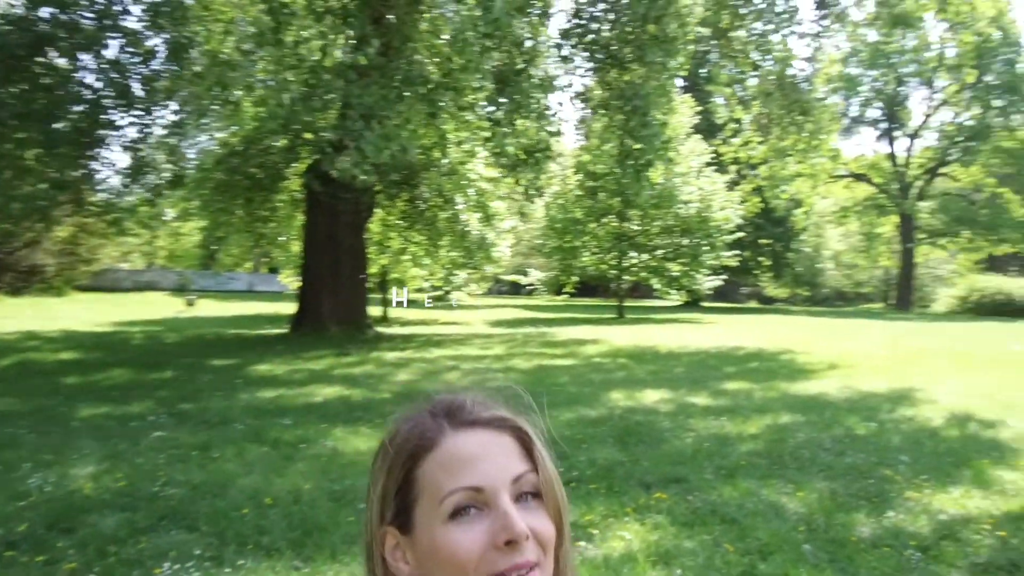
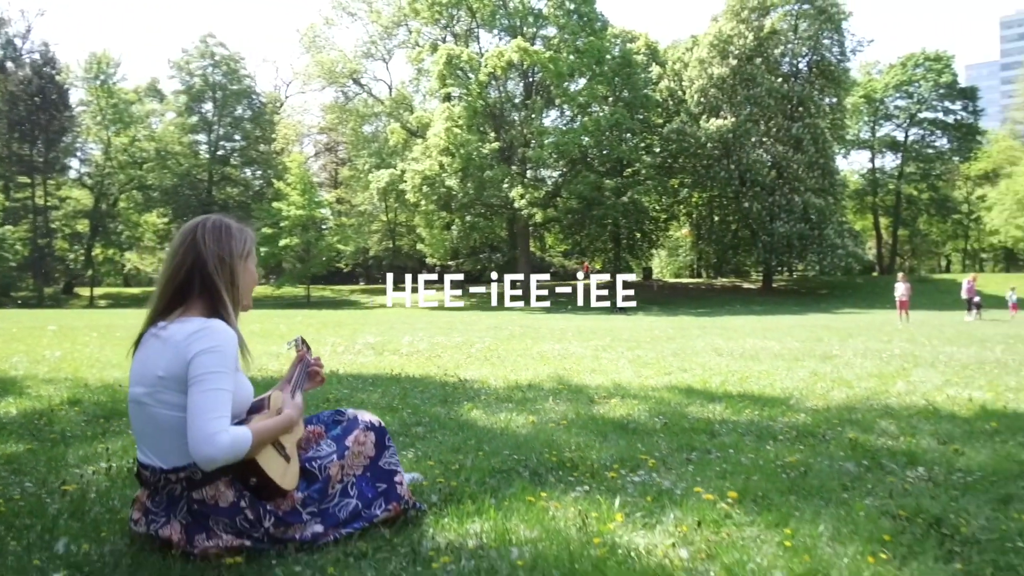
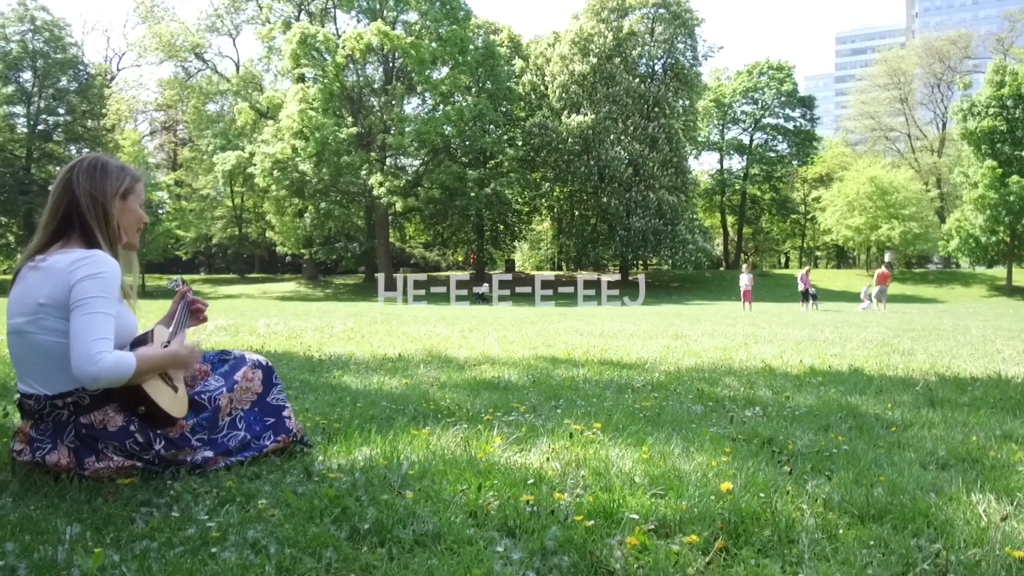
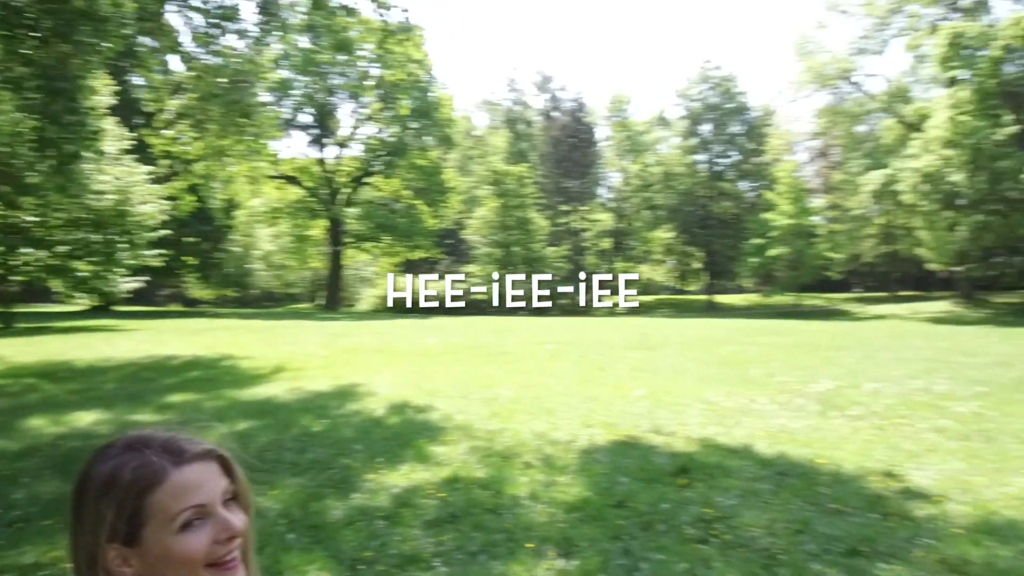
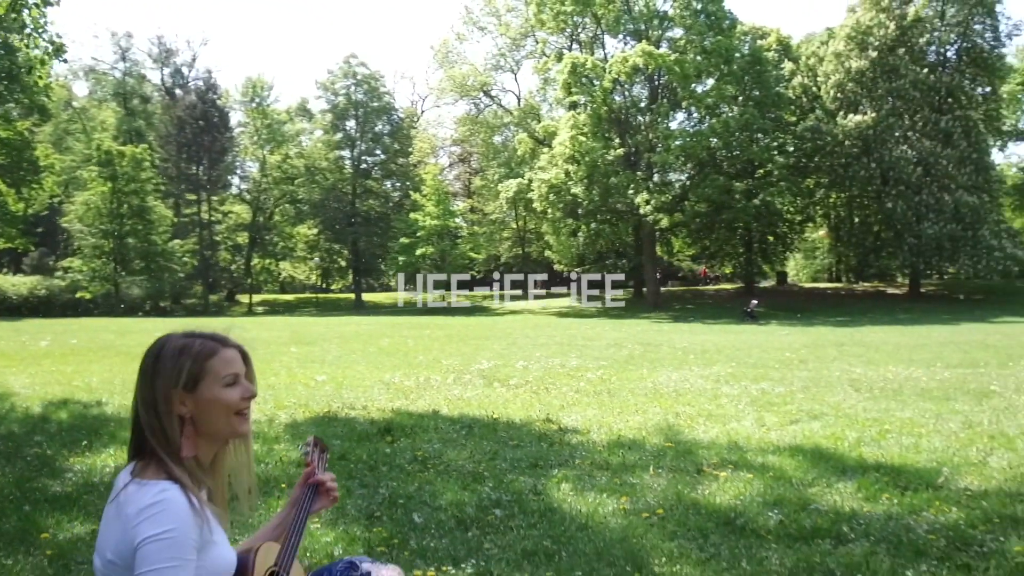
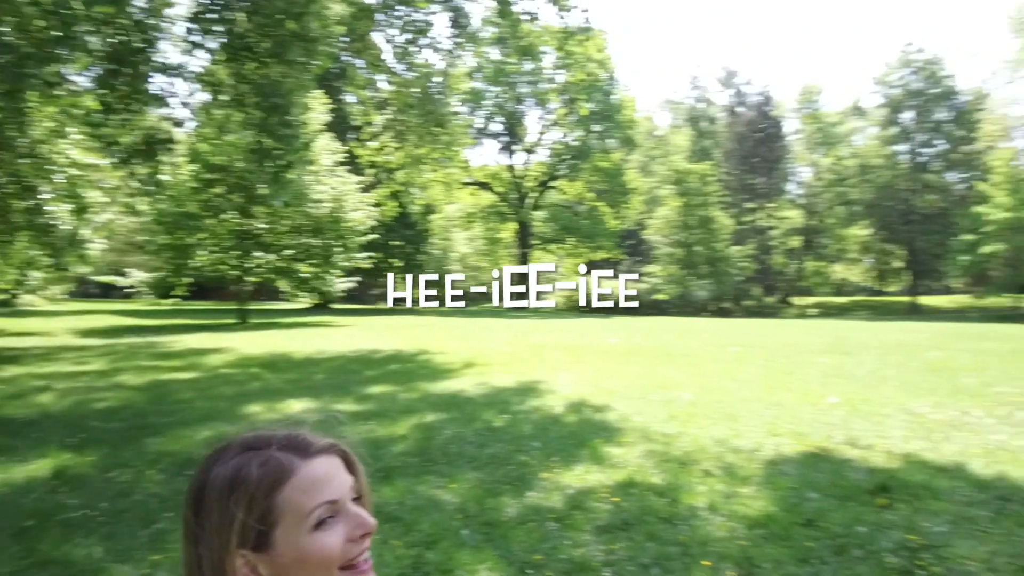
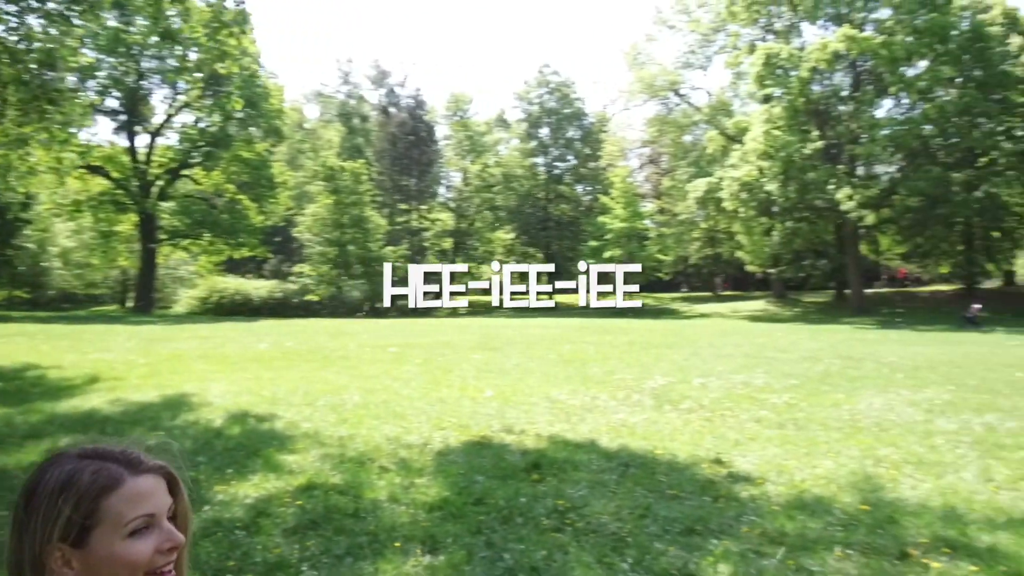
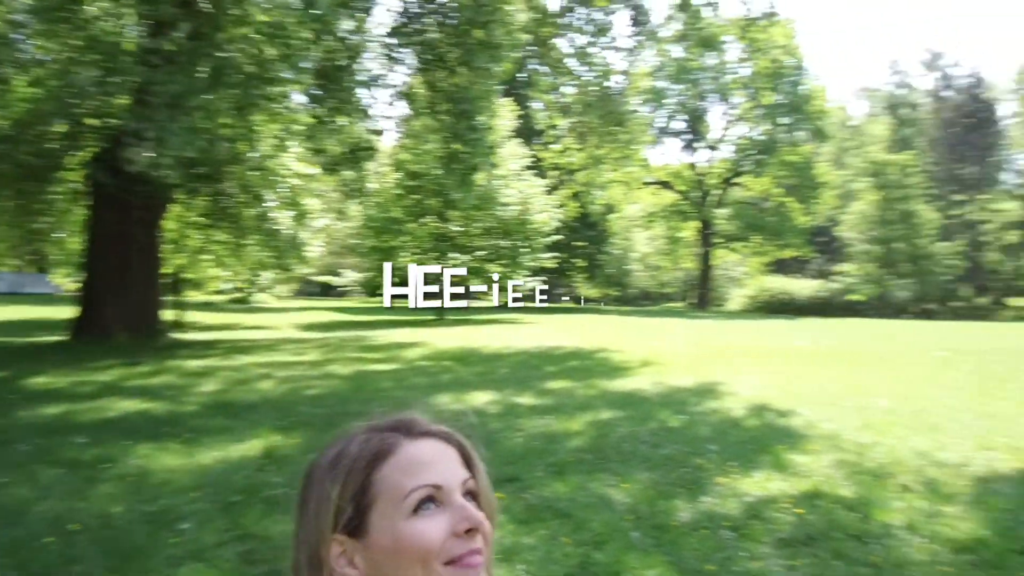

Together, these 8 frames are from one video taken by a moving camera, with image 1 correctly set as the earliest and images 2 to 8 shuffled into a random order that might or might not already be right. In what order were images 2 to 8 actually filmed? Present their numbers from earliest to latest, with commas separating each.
8, 6, 4, 7, 5, 2, 3
